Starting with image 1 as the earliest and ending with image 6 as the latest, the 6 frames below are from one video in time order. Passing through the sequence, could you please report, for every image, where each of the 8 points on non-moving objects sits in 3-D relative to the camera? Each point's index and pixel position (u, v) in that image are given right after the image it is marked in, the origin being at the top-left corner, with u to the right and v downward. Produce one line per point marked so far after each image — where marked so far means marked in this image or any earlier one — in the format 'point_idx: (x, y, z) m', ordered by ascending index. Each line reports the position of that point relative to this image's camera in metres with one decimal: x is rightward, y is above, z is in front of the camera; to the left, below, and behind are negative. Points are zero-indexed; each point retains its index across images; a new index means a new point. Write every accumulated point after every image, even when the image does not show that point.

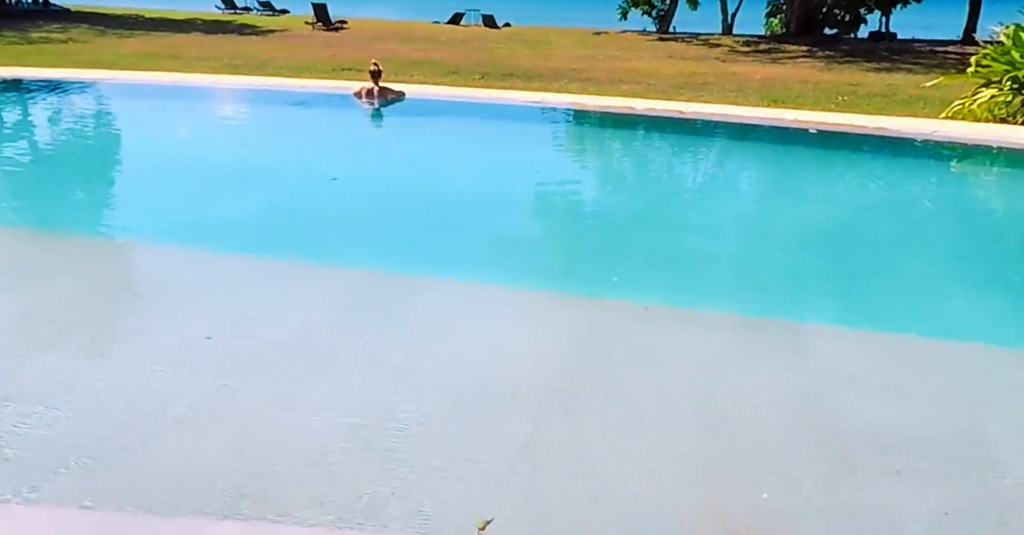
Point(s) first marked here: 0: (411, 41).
0: (-2.3, +5.2, +19.1) m
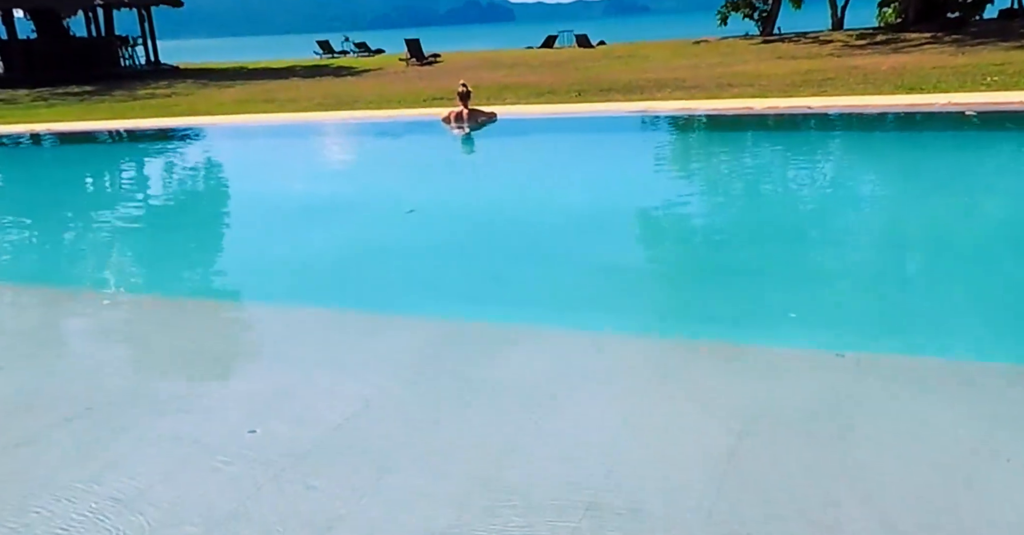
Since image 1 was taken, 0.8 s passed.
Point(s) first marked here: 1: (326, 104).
0: (-0.1, +4.5, +18.6) m
1: (-3.3, +2.9, +14.6) m
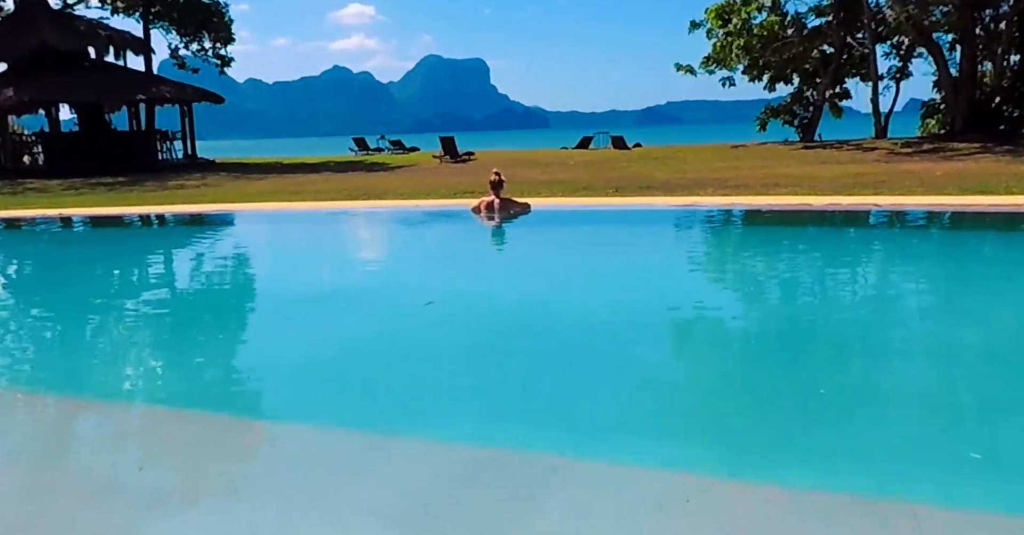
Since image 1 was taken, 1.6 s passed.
0: (+0.6, +2.3, +18.3) m
1: (-2.7, +1.2, +14.3) m
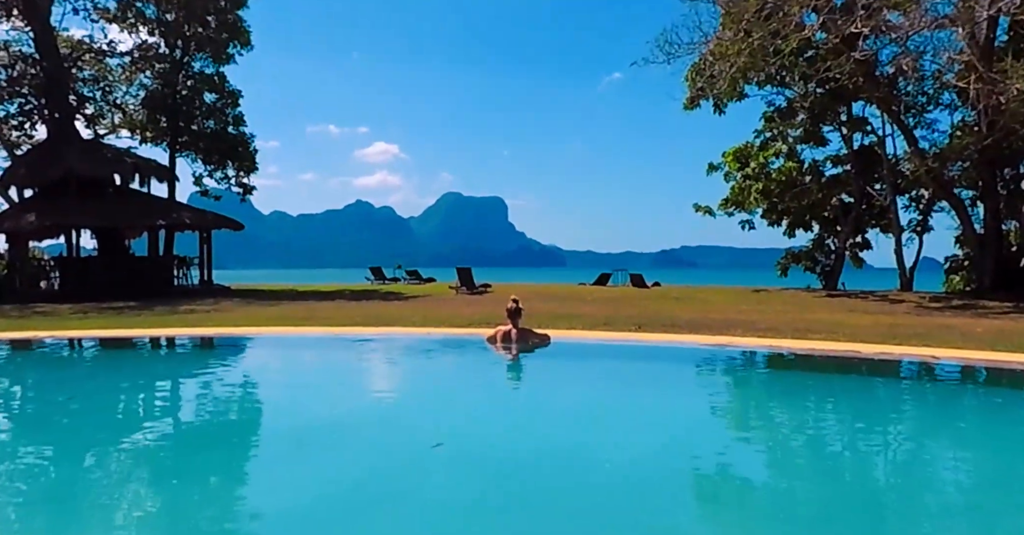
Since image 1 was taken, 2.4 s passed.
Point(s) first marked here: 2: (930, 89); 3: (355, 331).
0: (+1.0, -0.8, +17.9) m
1: (-2.4, -1.0, +13.9) m
2: (+9.9, +4.1, +19.4) m
3: (-2.6, -1.1, +13.5) m
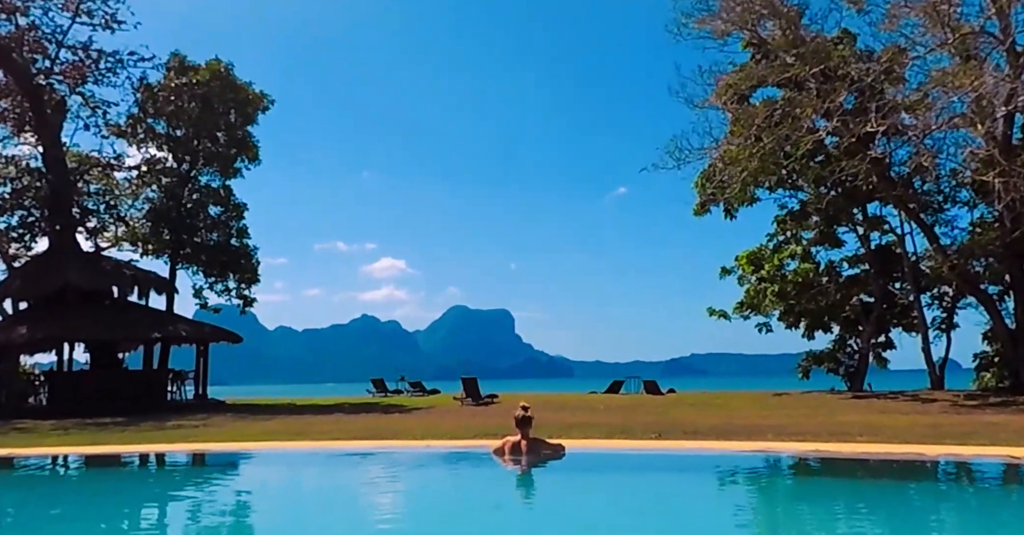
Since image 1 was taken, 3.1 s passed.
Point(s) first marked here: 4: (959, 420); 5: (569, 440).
0: (+1.2, -2.9, +16.9) m
1: (-2.3, -2.7, +12.9) m
2: (+10.0, +1.9, +19.0) m
3: (-2.4, -2.7, +12.5) m
4: (+6.2, -2.1, +11.5) m
5: (+0.8, -2.4, +11.6) m
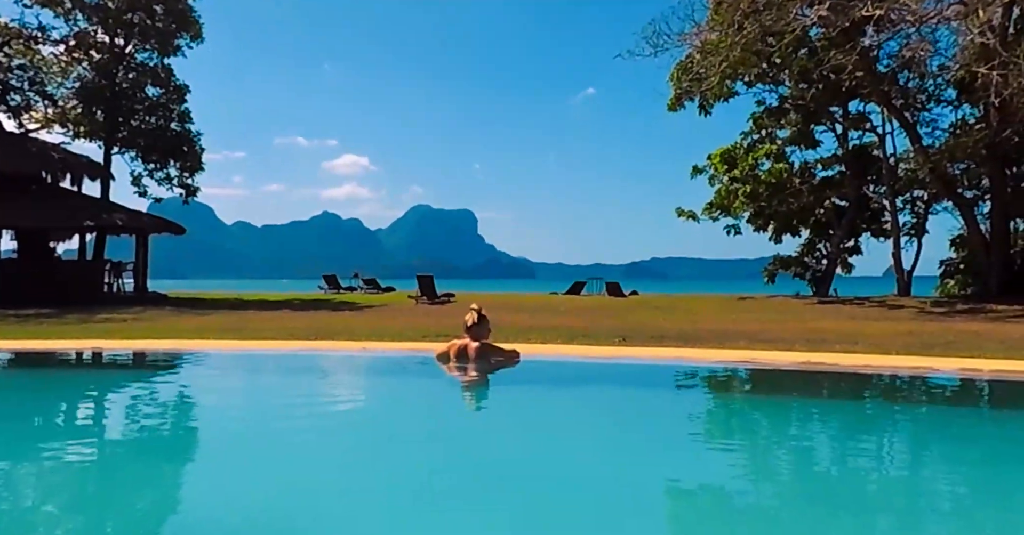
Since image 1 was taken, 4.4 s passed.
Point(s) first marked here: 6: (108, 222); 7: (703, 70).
0: (+0.3, -0.8, +16.2) m
1: (-3.0, -1.0, +12.0) m
2: (+9.1, +4.0, +18.1) m
3: (-3.1, -1.0, +11.6) m
4: (+5.6, -0.8, +10.9) m
5: (+0.1, -1.0, +10.8) m
6: (-9.6, +1.1, +19.8) m
7: (+4.1, +4.3, +17.9) m
